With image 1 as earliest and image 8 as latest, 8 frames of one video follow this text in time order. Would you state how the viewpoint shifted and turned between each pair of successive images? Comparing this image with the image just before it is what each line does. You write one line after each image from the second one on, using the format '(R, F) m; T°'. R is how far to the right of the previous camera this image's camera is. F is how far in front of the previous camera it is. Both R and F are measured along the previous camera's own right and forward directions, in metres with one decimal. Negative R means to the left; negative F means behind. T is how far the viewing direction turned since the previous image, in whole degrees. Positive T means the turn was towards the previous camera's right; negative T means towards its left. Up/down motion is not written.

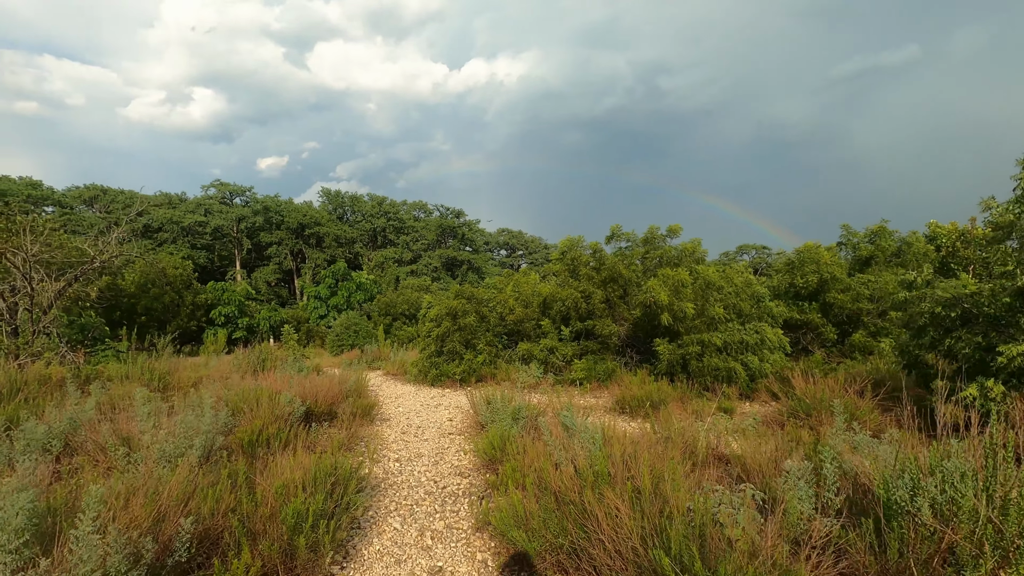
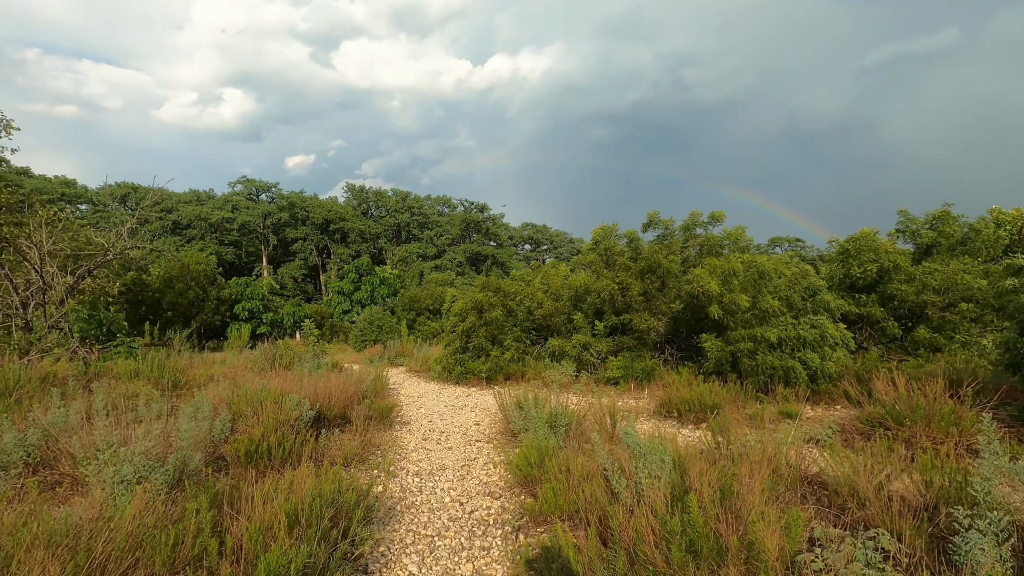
(-0.1, +0.7) m; -3°
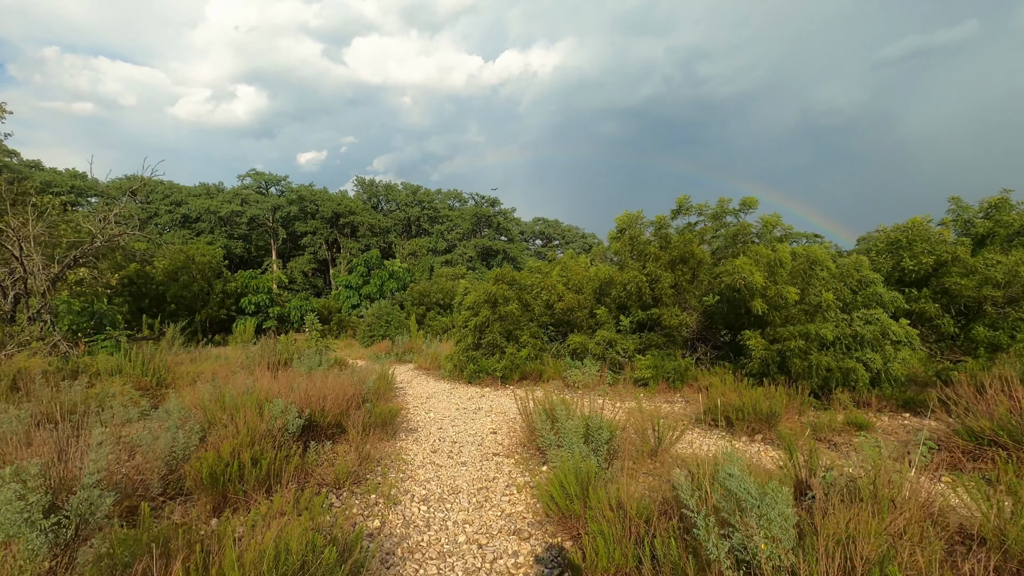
(-0.1, +0.8) m; -1°
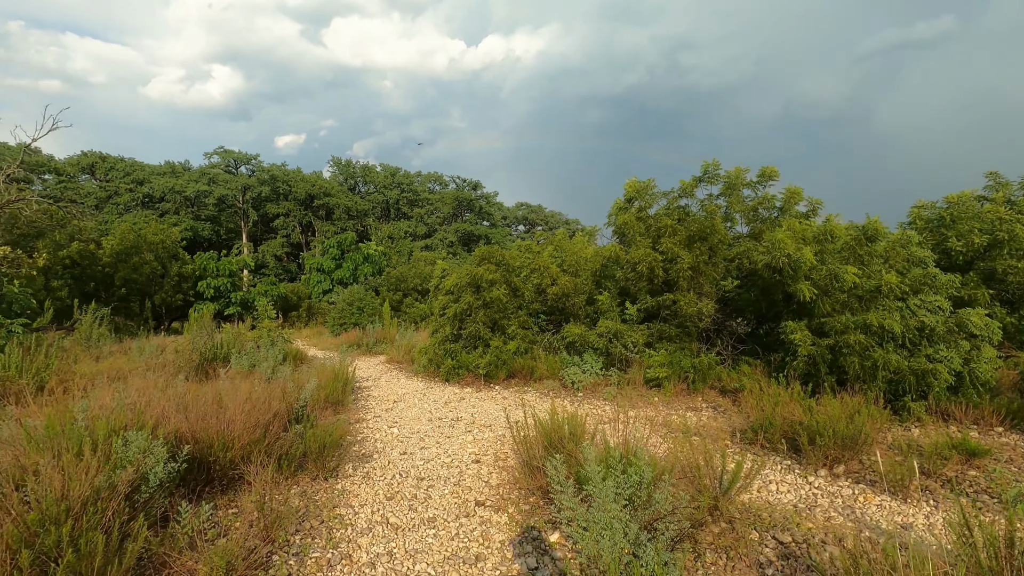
(-0.1, +1.5) m; +2°
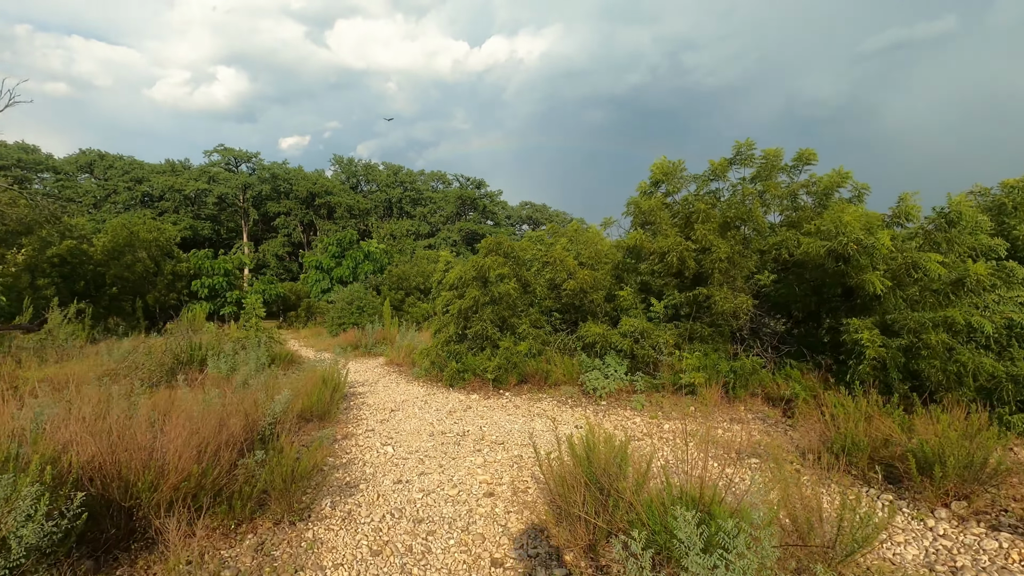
(-0.1, +0.8) m; 0°
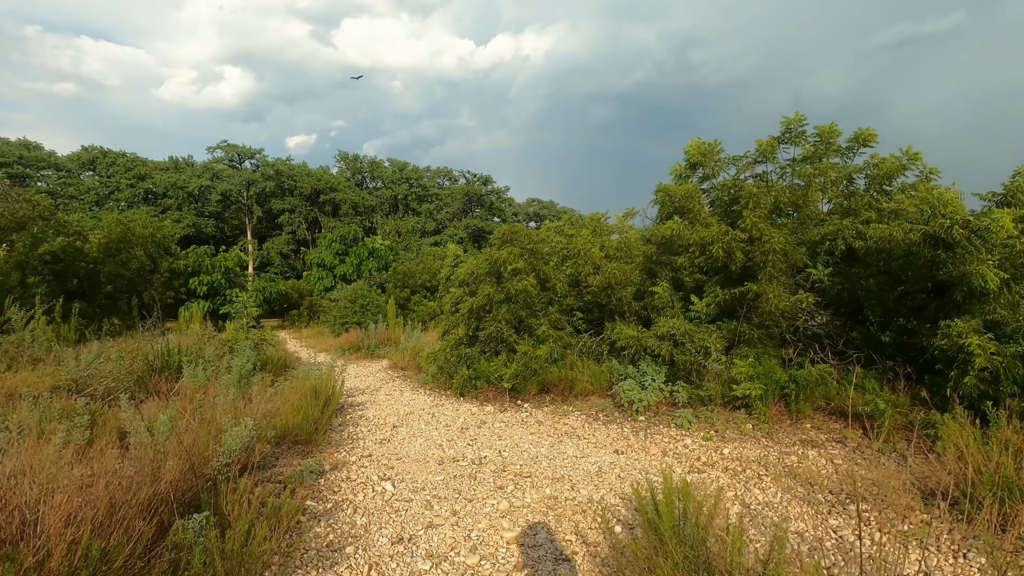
(-0.1, +0.8) m; -1°
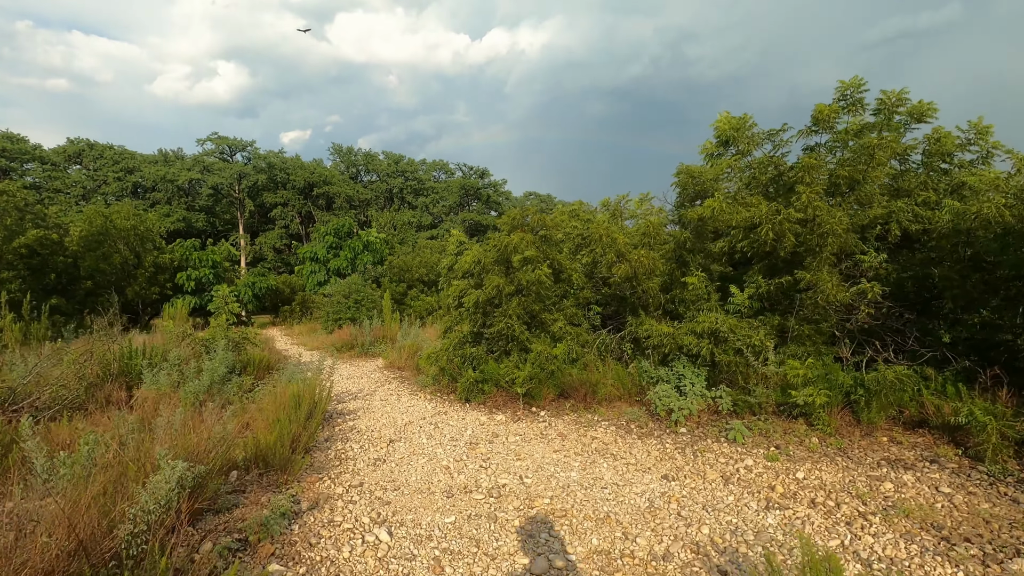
(-0.2, +0.8) m; 0°
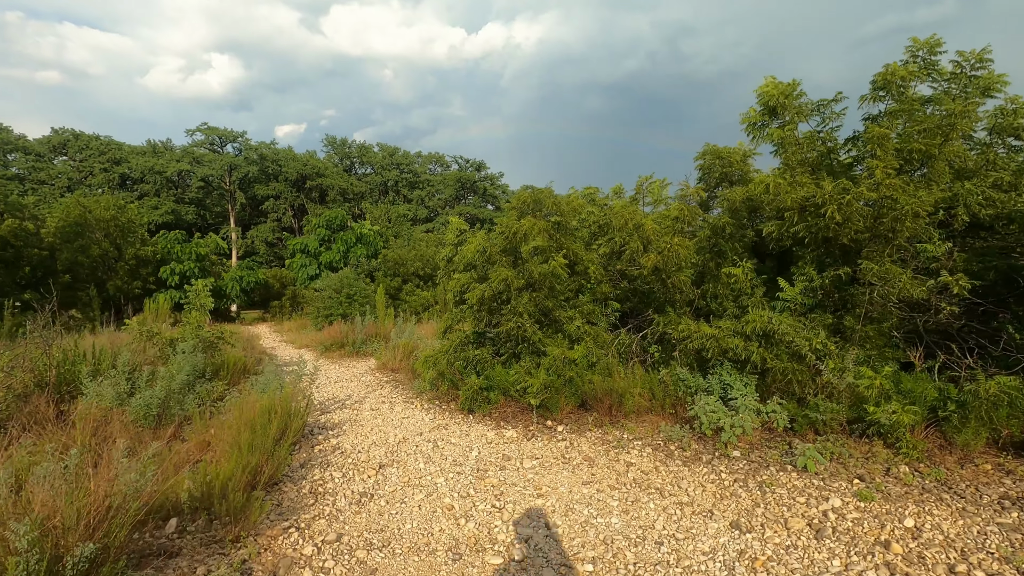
(-0.1, +0.8) m; 0°
